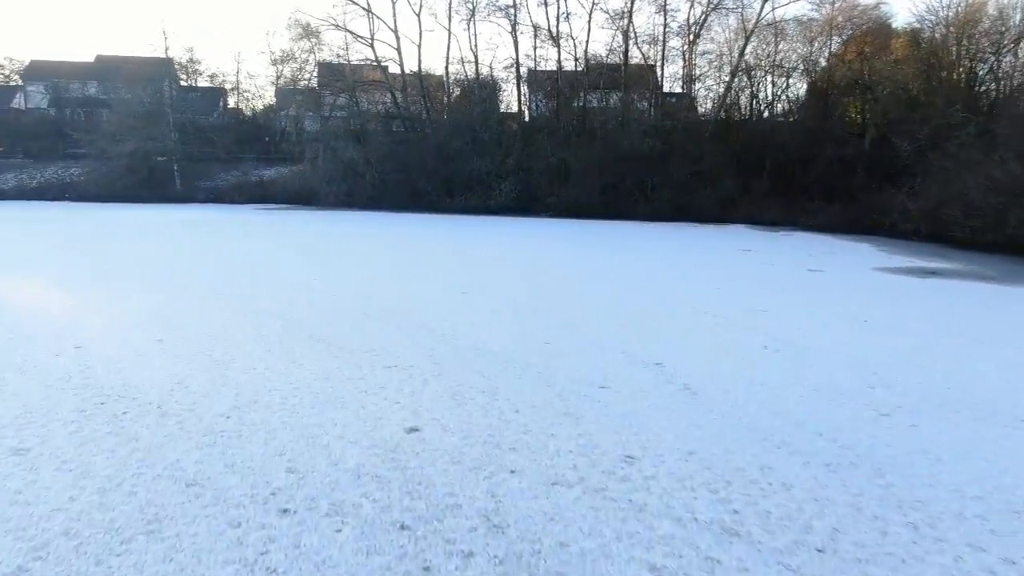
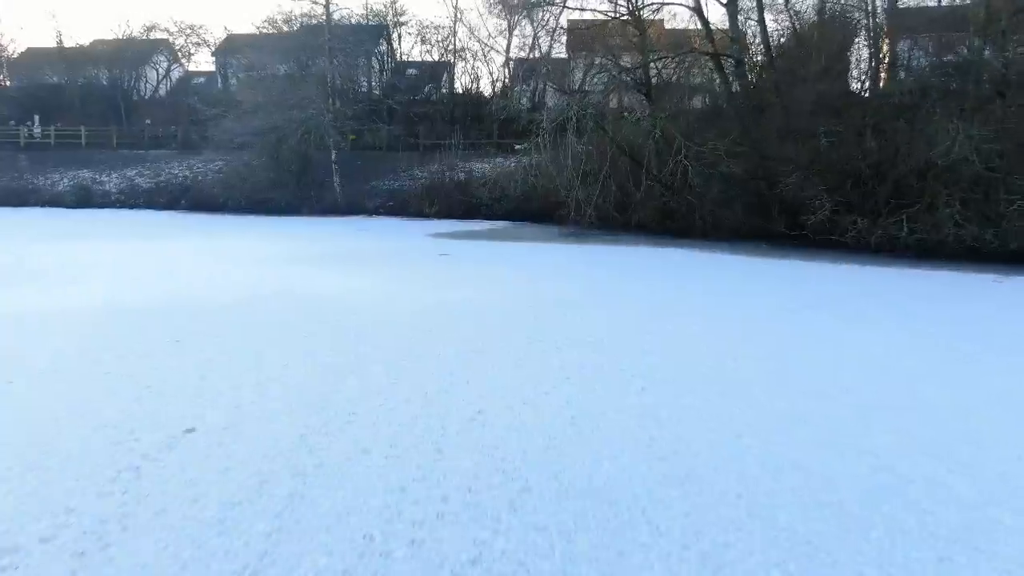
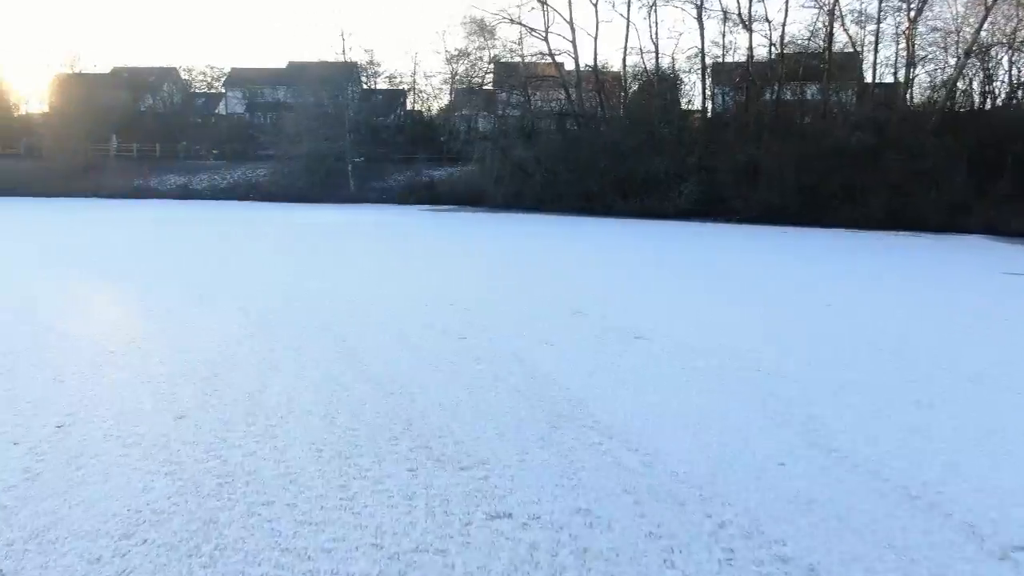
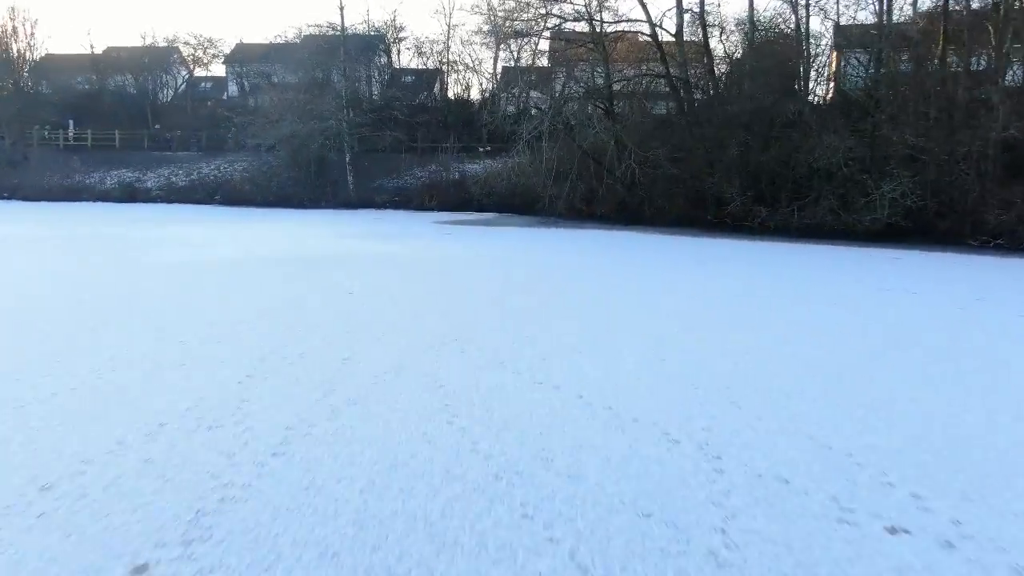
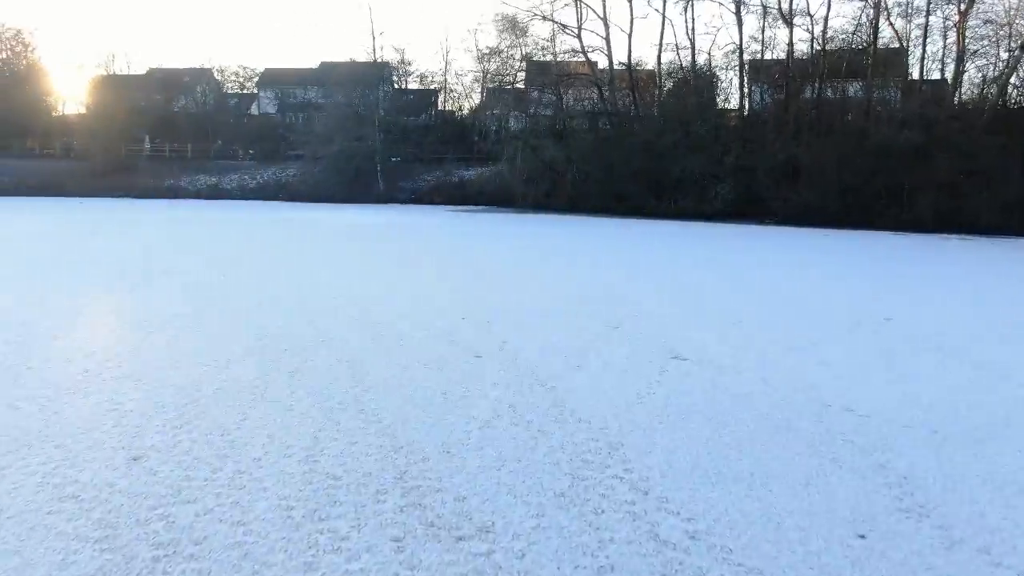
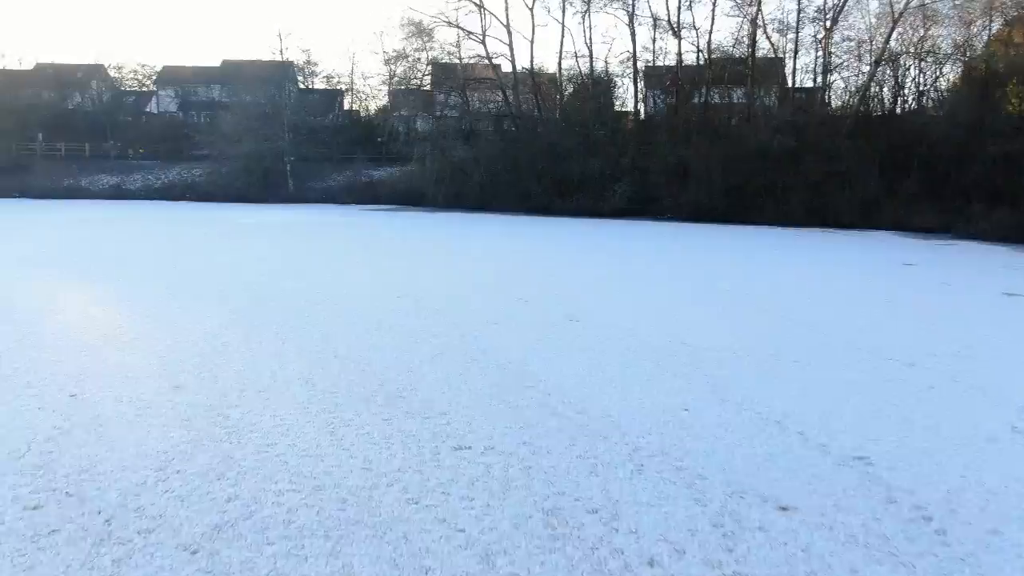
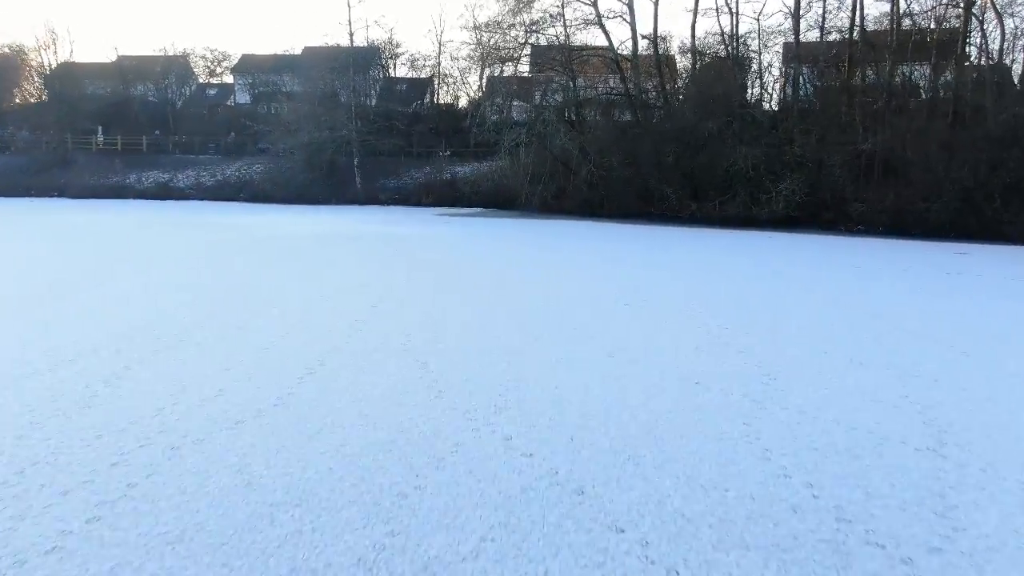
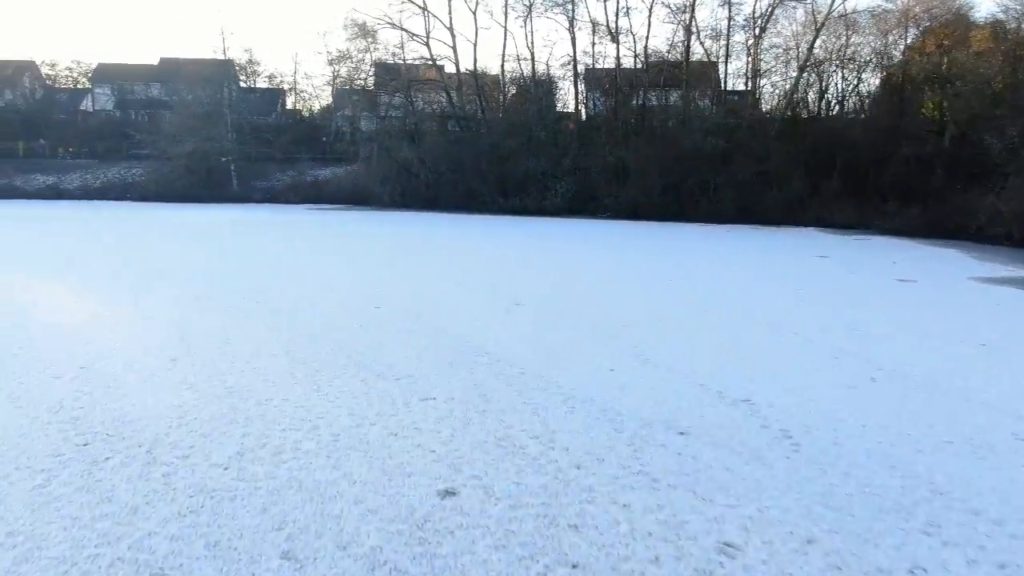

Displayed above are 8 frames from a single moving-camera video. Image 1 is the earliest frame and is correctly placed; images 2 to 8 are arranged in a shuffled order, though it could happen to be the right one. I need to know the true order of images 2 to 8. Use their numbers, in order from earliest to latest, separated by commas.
8, 6, 3, 5, 7, 4, 2
